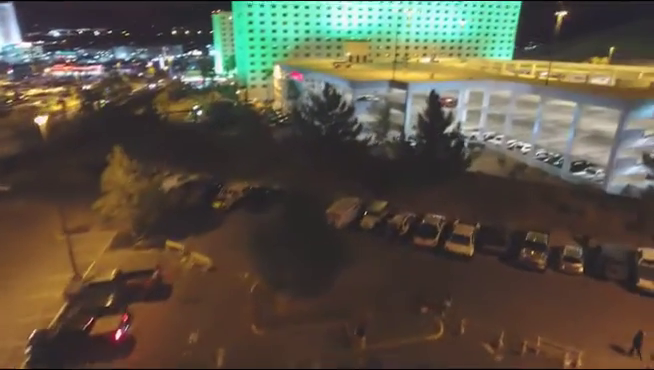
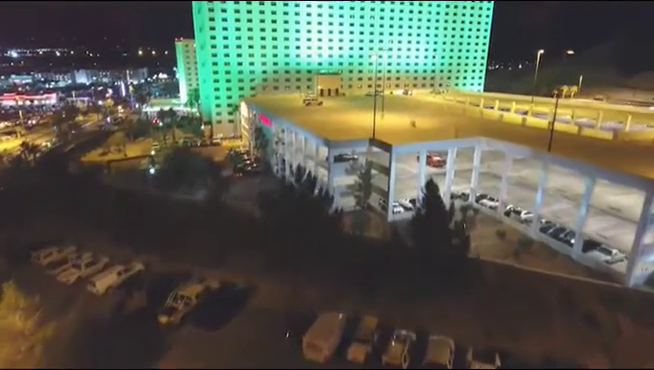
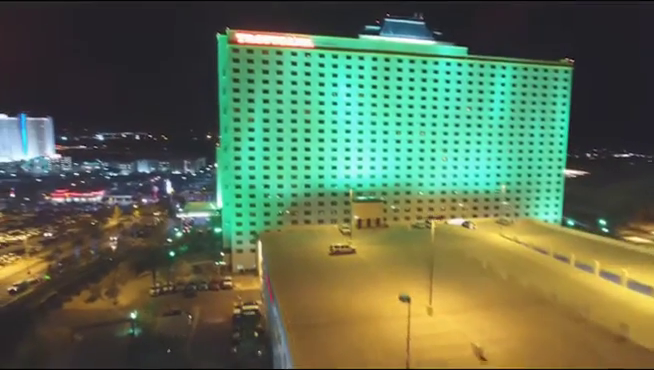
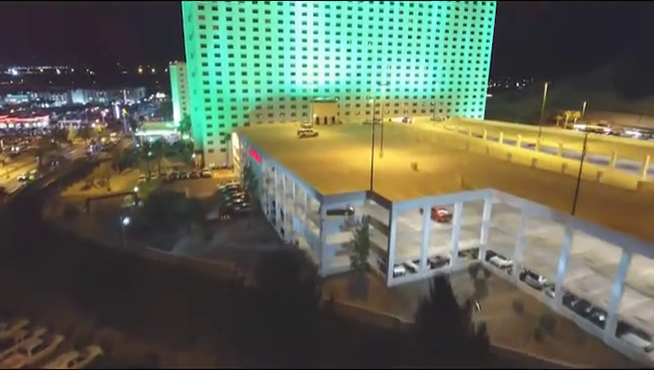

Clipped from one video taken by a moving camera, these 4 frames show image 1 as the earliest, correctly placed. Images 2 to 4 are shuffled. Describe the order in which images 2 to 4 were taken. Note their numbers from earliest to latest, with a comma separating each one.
2, 4, 3
